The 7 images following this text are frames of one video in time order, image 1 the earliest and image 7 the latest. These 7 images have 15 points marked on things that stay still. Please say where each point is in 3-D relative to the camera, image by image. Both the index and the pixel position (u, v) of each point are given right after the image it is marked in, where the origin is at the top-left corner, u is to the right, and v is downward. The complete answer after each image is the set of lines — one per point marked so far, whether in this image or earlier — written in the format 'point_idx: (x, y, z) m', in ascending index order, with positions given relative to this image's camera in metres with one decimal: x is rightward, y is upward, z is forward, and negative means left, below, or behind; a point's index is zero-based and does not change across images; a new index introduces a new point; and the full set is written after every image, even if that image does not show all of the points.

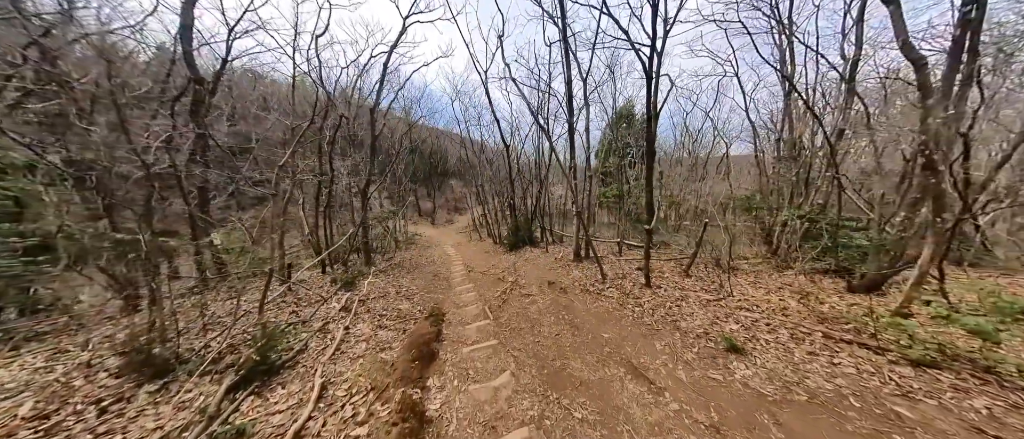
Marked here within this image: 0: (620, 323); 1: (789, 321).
0: (+1.8, -1.7, +4.0) m
1: (+4.1, -1.5, +3.5) m
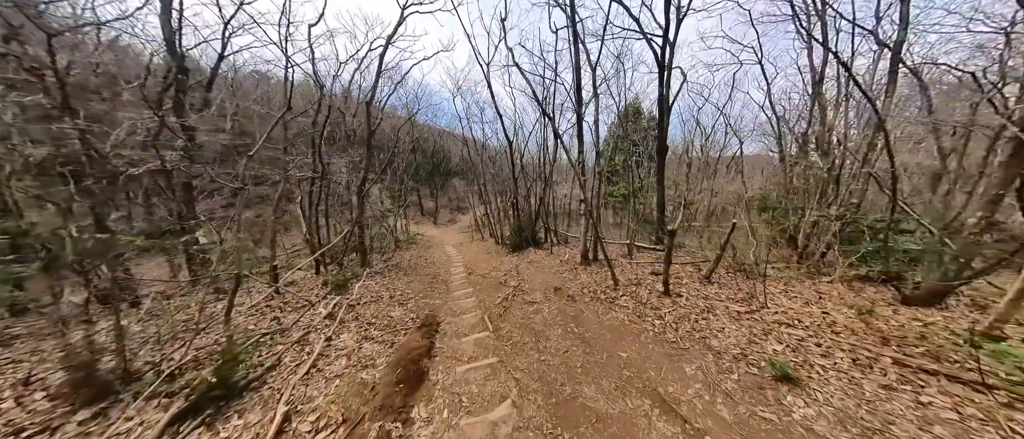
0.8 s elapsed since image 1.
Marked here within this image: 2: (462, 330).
0: (+1.8, -1.7, +3.4) m
1: (+4.1, -1.5, +2.9) m
2: (-0.9, -1.9, +4.1) m
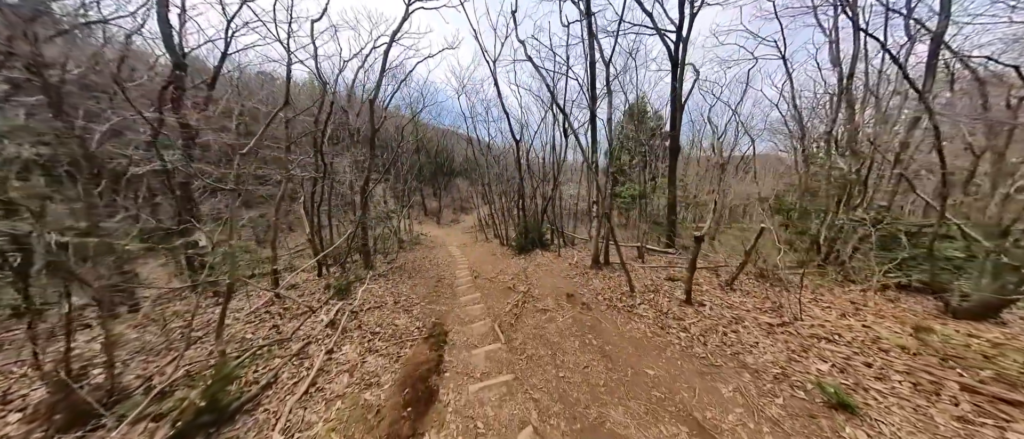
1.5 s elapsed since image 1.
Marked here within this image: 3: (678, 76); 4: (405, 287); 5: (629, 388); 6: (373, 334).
0: (+2.0, -1.8, +3.2) m
1: (+4.3, -1.6, +2.6) m
2: (-0.7, -2.0, +3.9) m
3: (+6.1, +5.3, +8.7) m
4: (-3.1, -1.9, +6.8) m
5: (+1.3, -1.9, +2.7) m
6: (-2.4, -1.9, +4.0) m
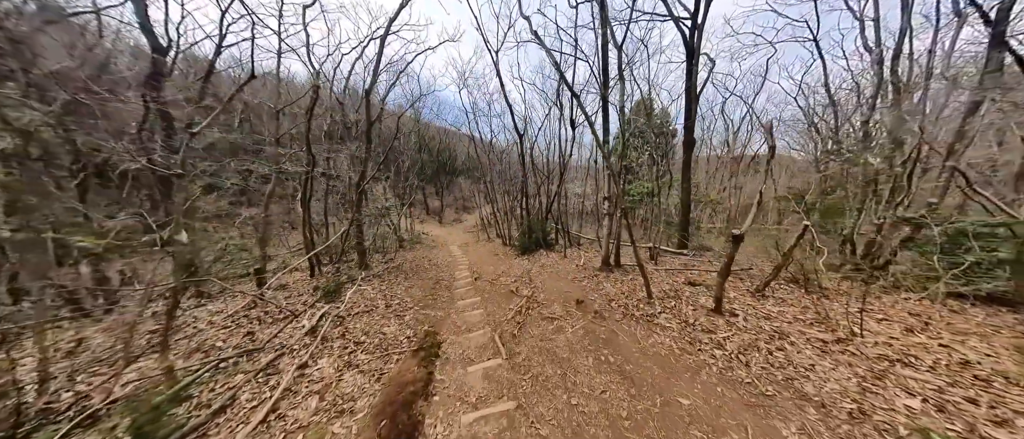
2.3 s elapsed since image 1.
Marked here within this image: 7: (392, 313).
0: (+2.1, -1.8, +2.6) m
1: (+4.3, -1.5, +2.1) m
2: (-0.6, -1.9, +3.4) m
3: (+6.3, +5.3, +8.1) m
4: (-3.0, -1.9, +6.3) m
5: (+1.4, -1.9, +2.2) m
6: (-2.3, -1.9, +3.5) m
7: (-2.4, -1.9, +4.7) m
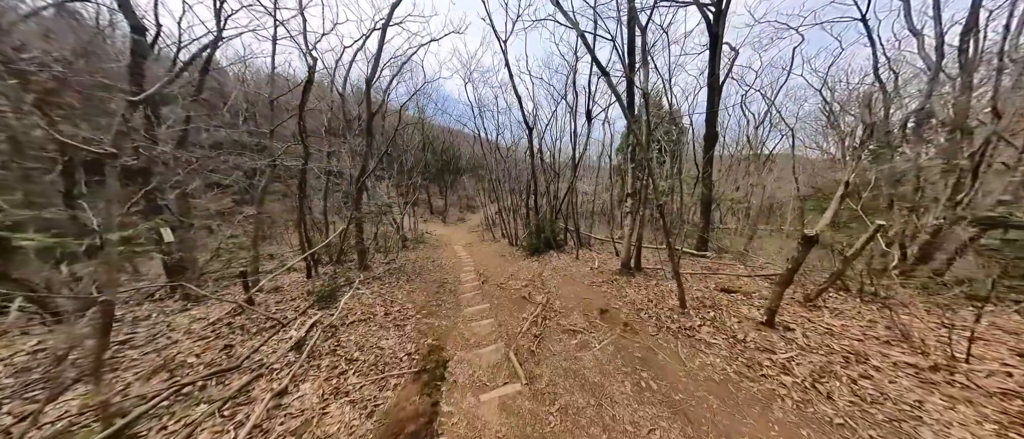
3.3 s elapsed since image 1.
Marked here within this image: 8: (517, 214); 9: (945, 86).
0: (+2.3, -1.7, +2.1) m
1: (+4.5, -1.5, +1.5) m
2: (-0.4, -1.9, +2.8) m
3: (+6.6, +5.3, +7.5) m
4: (-2.7, -1.8, +5.8) m
5: (+1.6, -1.9, +1.6) m
6: (-2.1, -1.8, +3.1) m
7: (-2.2, -1.8, +4.3) m
8: (+0.2, +0.3, +12.0) m
9: (+9.8, +3.1, +5.3) m
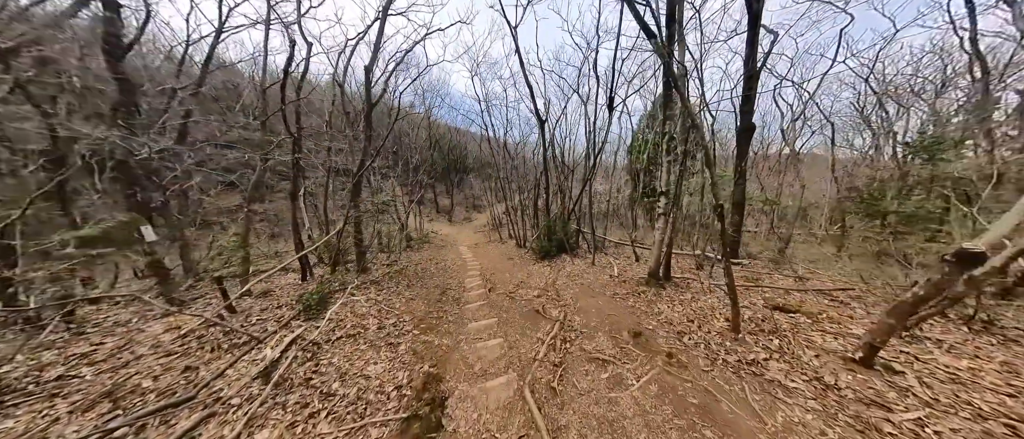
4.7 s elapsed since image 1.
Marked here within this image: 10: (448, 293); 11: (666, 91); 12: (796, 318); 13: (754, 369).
0: (+2.4, -1.8, +1.4) m
1: (+4.6, -1.6, +0.7) m
2: (-0.2, -1.9, +2.2) m
3: (+6.9, +5.2, +6.7) m
4: (-2.5, -1.8, +5.2) m
5: (+1.7, -1.9, +0.9) m
6: (-1.9, -1.8, +2.4) m
7: (-2.0, -1.8, +3.7) m
8: (+0.6, +0.2, +11.3) m
9: (+10.1, +2.9, +4.4) m
10: (-1.6, -1.8, +5.9) m
11: (+2.8, +2.4, +4.4) m
12: (+4.3, -1.4, +3.5) m
13: (+2.7, -1.6, +2.6) m
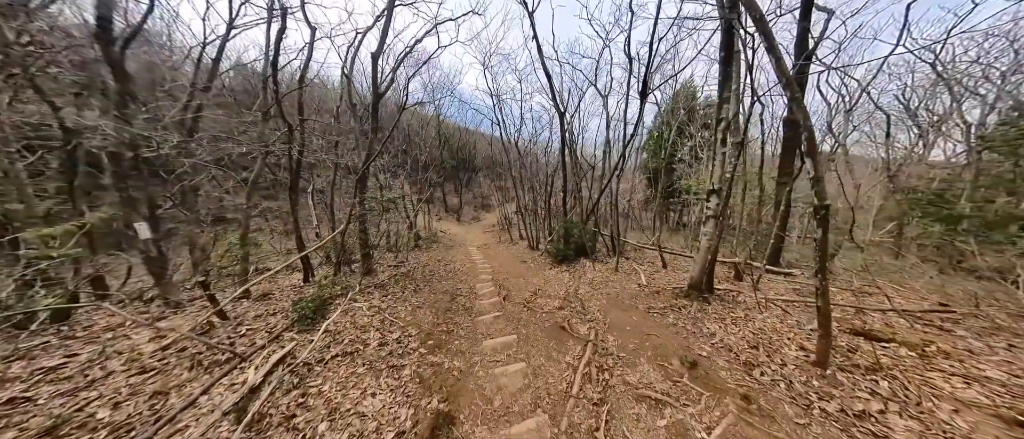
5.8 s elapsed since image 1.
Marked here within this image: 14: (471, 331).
0: (+2.7, -1.8, +0.7) m
1: (+4.9, -1.7, 0.0) m
2: (0.0, -1.9, +1.6) m
3: (+7.4, +5.1, +5.8) m
4: (-2.1, -1.8, +4.7) m
5: (+1.9, -1.9, +0.3) m
6: (-1.7, -1.8, +1.9) m
7: (-1.7, -1.8, +3.1) m
8: (+1.2, +0.2, +10.7) m
9: (+10.5, +2.8, +3.5) m
10: (-1.2, -1.8, +5.3) m
11: (+3.2, +2.4, +3.7) m
12: (+4.6, -1.5, +2.8) m
13: (+3.0, -1.7, +2.0) m
14: (-0.7, -1.9, +4.0) m
